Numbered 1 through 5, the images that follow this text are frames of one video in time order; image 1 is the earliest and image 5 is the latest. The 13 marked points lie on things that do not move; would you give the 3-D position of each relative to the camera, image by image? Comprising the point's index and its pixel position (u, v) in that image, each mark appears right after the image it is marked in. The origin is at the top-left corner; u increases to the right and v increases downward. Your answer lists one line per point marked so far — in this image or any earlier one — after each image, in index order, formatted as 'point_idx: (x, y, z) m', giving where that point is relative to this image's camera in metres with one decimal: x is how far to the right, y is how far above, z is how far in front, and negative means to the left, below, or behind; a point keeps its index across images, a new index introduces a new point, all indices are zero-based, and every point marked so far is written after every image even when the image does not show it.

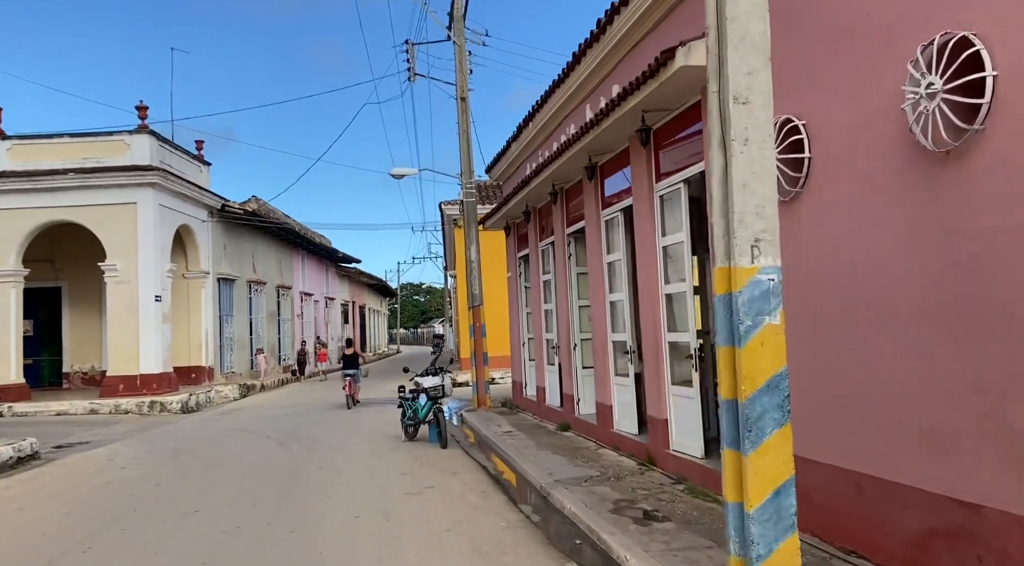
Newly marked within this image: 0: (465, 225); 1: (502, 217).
0: (-0.9, +1.1, +16.2) m
1: (-0.2, +1.2, +14.7) m
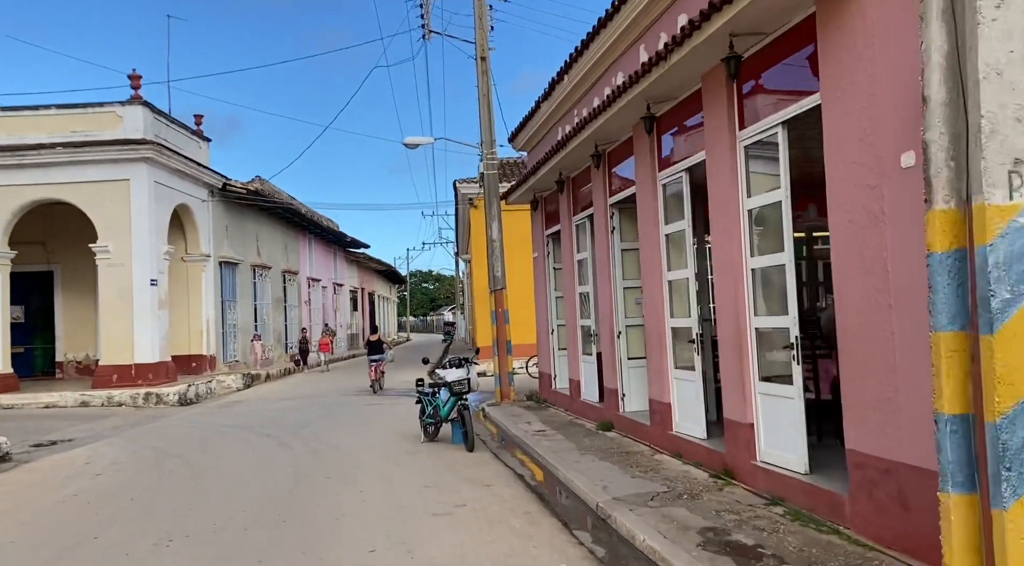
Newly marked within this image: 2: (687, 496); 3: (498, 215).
0: (-0.5, +1.5, +14.7) m
1: (+0.3, +1.5, +13.2) m
2: (+1.4, -1.7, +6.4) m
3: (-0.3, +1.2, +14.7) m
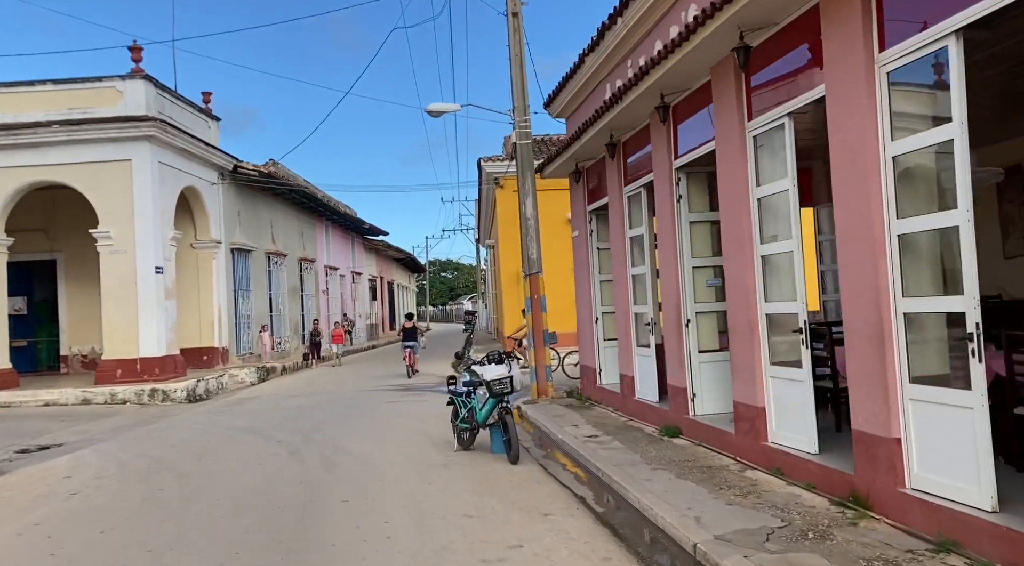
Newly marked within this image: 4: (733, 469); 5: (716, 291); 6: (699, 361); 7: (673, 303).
0: (+0.1, +1.7, +13.2) m
1: (+0.8, +1.8, +11.6) m
2: (+1.8, -1.5, +4.9) m
3: (+0.3, +1.5, +13.2) m
4: (+1.8, -1.5, +6.8) m
5: (+2.1, -0.1, +8.6) m
6: (+1.9, -0.8, +8.4) m
7: (+1.6, -0.2, +8.5) m
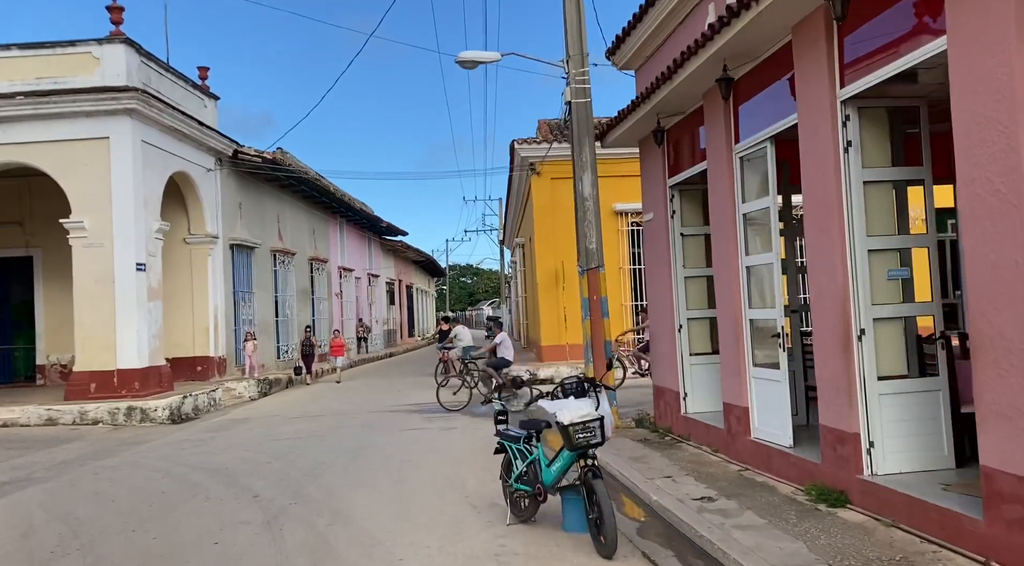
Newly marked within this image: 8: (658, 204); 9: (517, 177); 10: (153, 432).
0: (+0.8, +1.8, +10.3) m
1: (+1.4, +1.8, +8.8) m
2: (+2.3, -1.4, +2.0) m
3: (+1.0, +1.5, +10.3) m
4: (+2.3, -1.4, +3.9) m
5: (+2.7, 0.0, +5.7) m
6: (+2.4, -0.7, +5.5) m
7: (+2.2, -0.1, +5.7) m
8: (+1.7, +0.9, +9.4) m
9: (+0.1, +2.5, +20.0) m
10: (-5.9, -2.4, +13.7) m
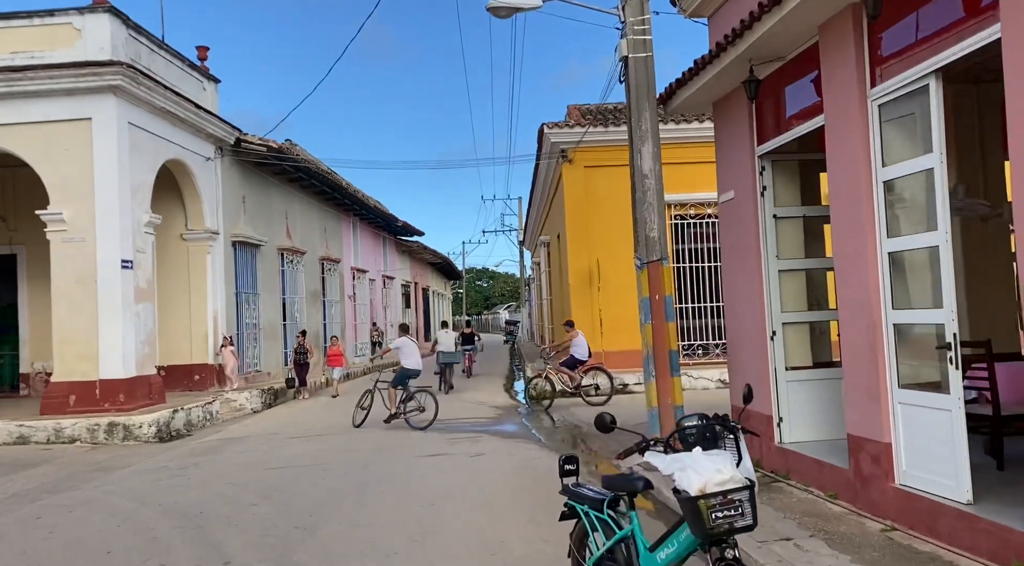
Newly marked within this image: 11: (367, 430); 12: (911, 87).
0: (+1.2, +1.8, +8.5) m
1: (+1.9, +1.8, +6.9) m
2: (+2.5, -1.3, +0.1) m
3: (+1.4, +1.5, +8.5) m
4: (+2.6, -1.4, +2.0) m
5: (+3.0, 0.0, +3.8) m
6: (+2.8, -0.7, +3.6) m
7: (+2.6, -0.1, +3.8) m
8: (+2.1, +0.9, +7.5) m
9: (+0.8, +2.5, +18.2) m
10: (-5.4, -2.4, +11.9) m
11: (-2.1, -2.1, +11.9) m
12: (+2.4, +1.2, +5.2) m
